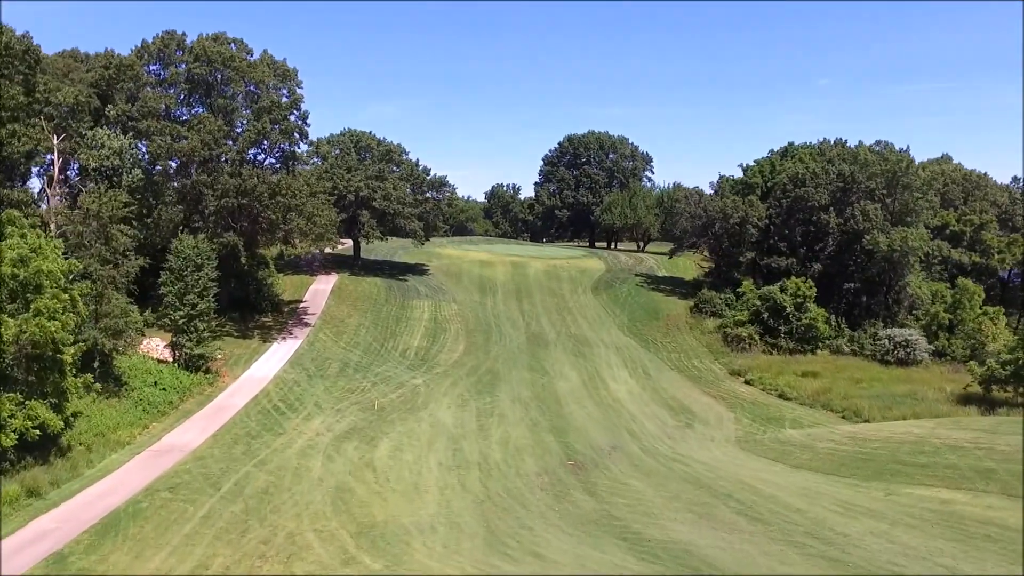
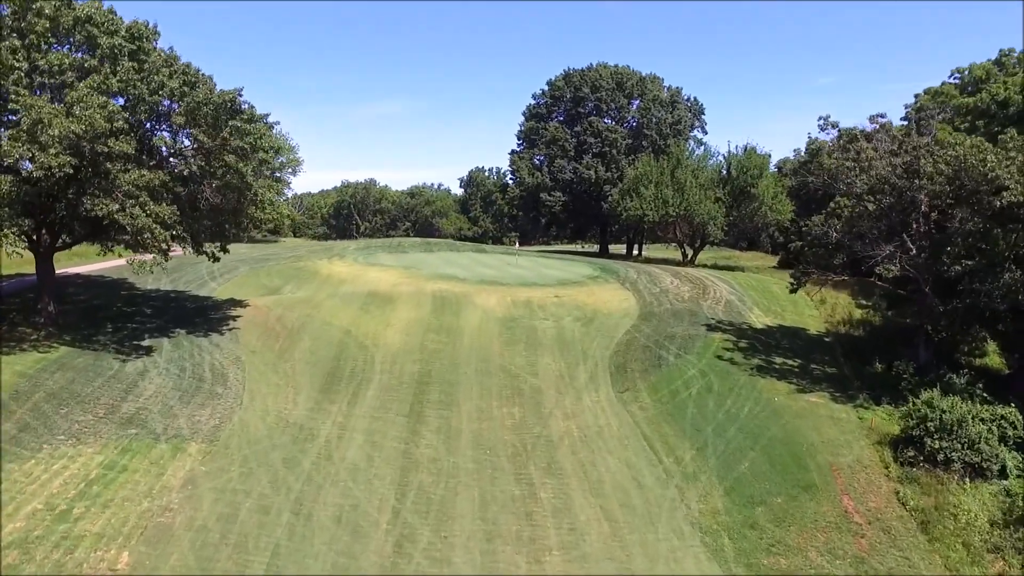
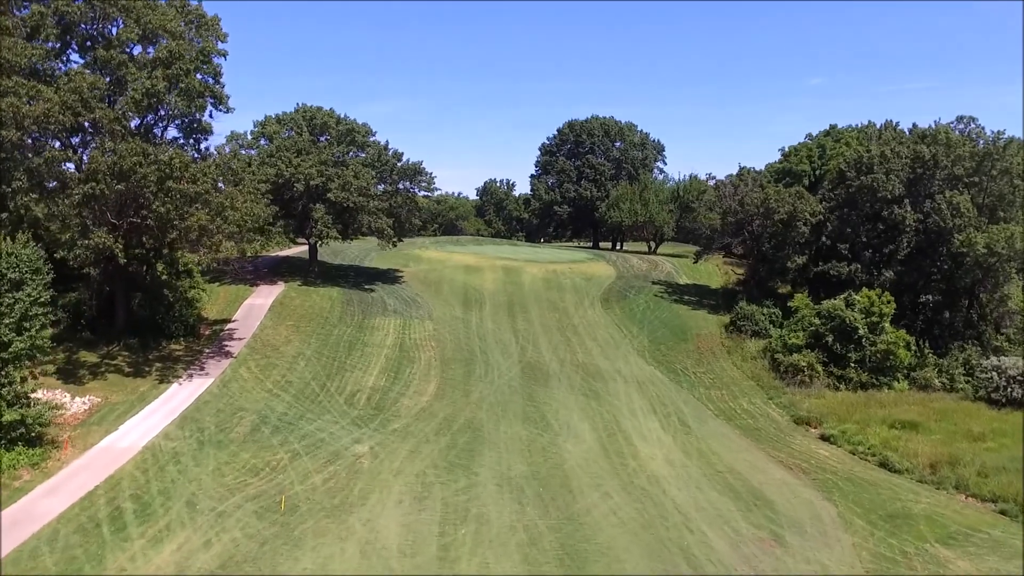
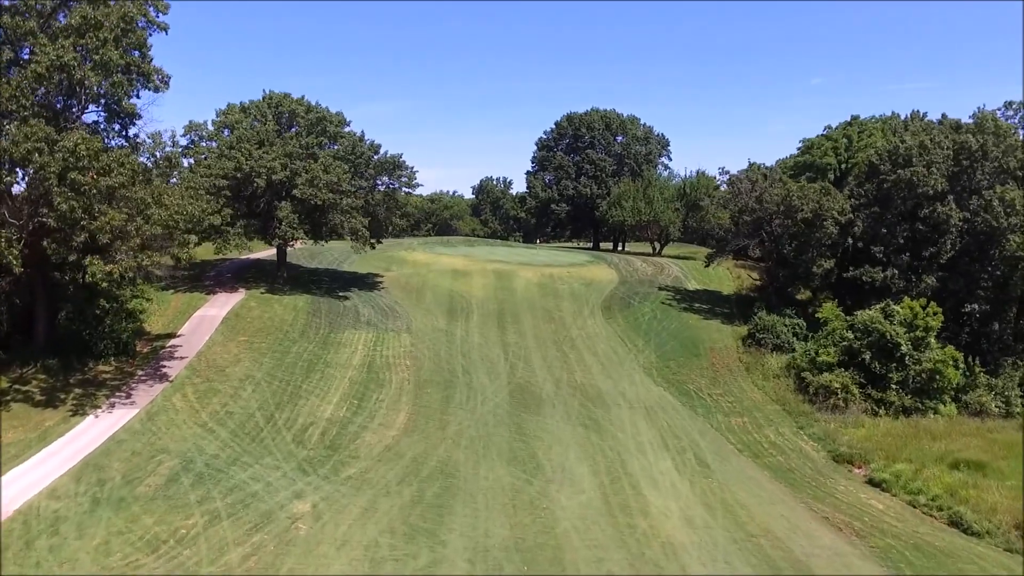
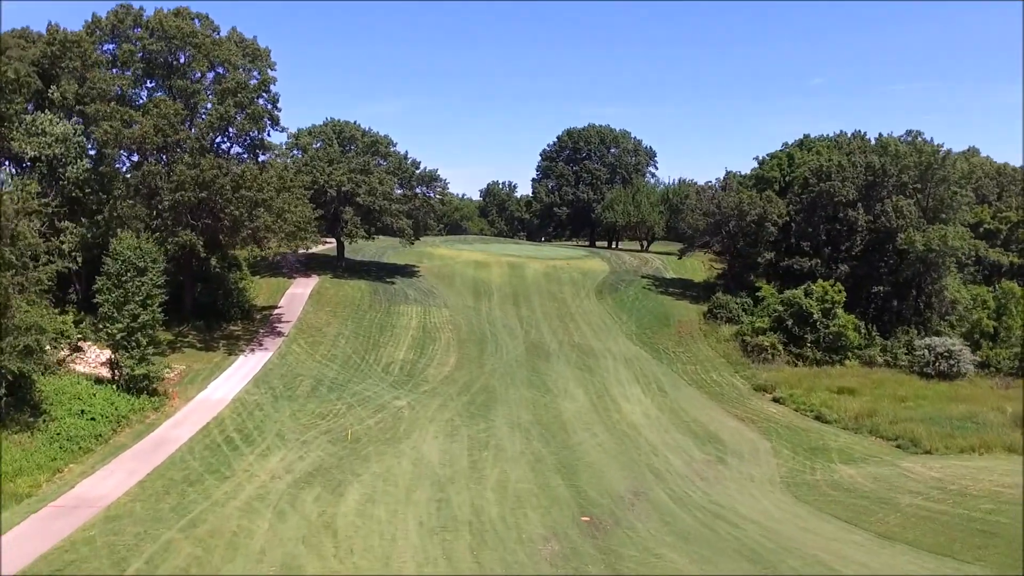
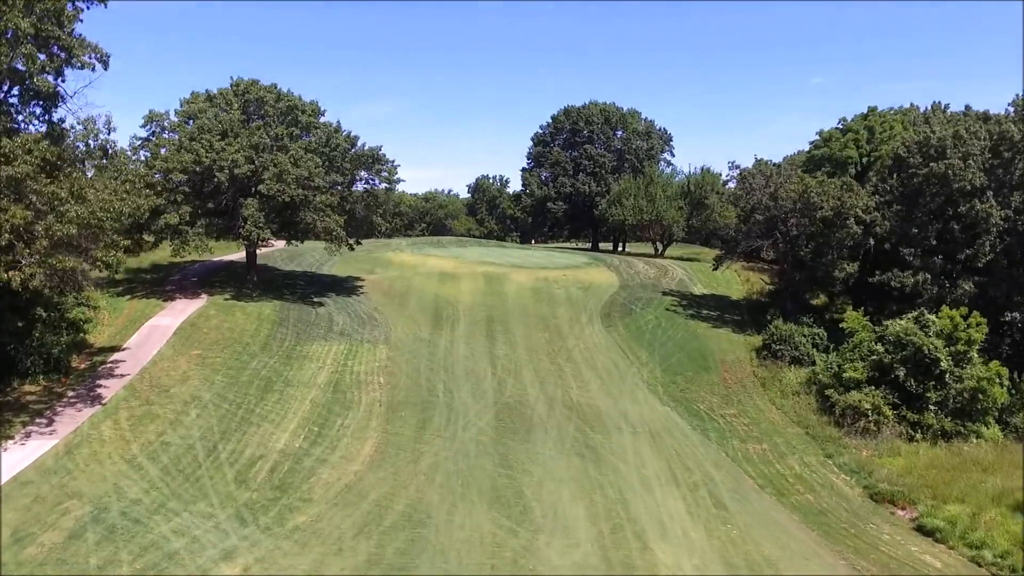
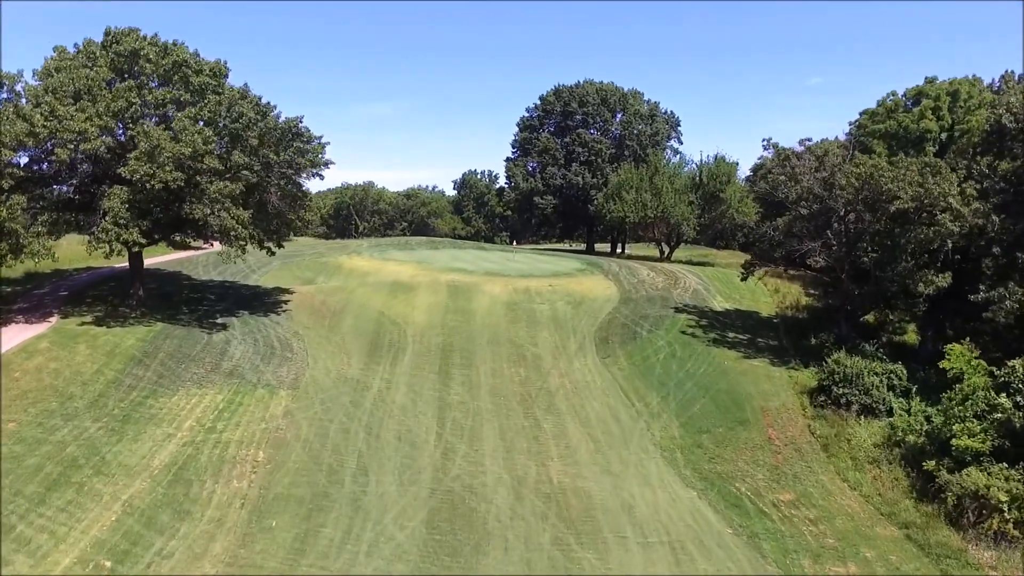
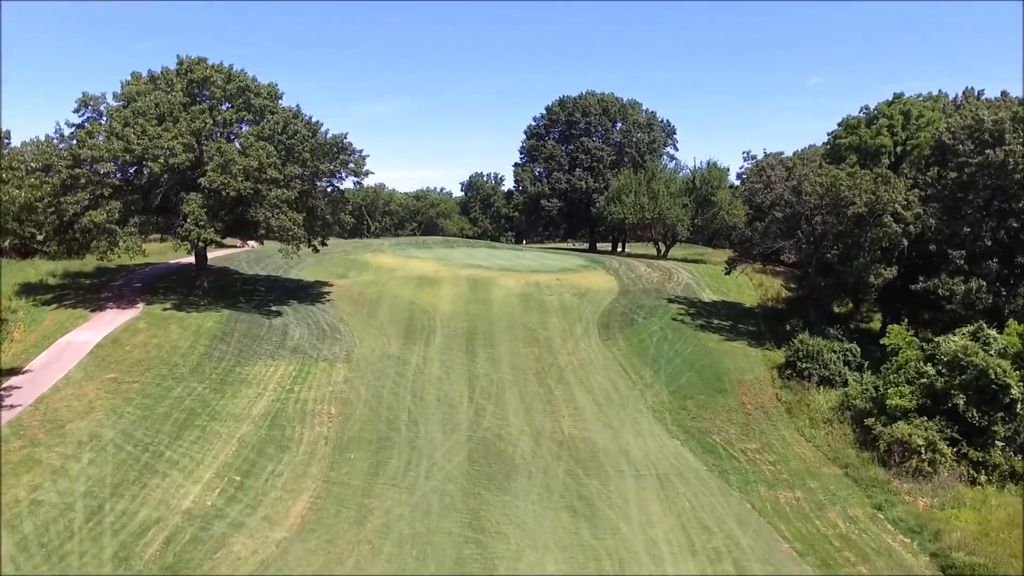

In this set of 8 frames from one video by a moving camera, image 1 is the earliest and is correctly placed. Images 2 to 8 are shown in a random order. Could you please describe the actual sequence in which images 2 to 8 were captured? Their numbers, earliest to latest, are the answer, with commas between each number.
5, 3, 4, 6, 8, 7, 2
